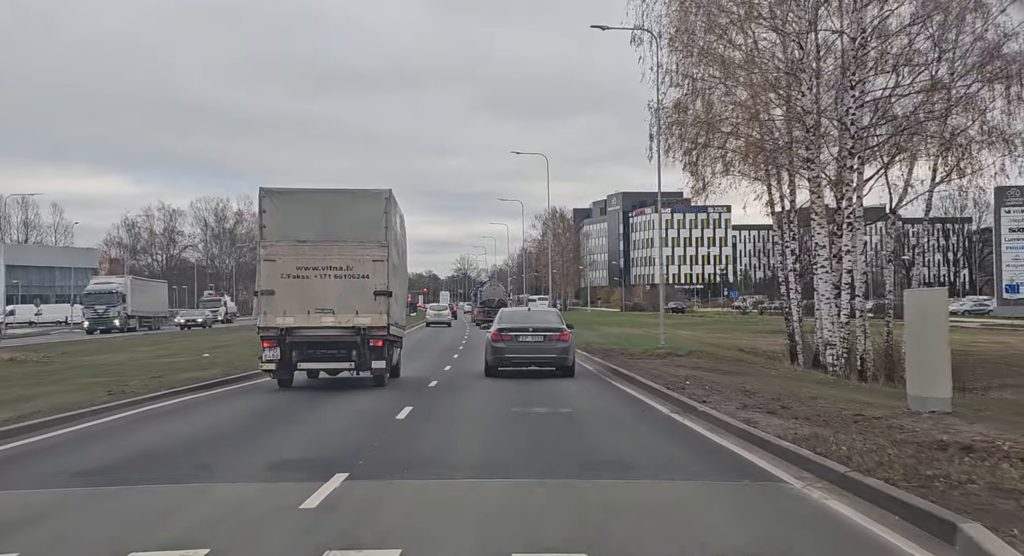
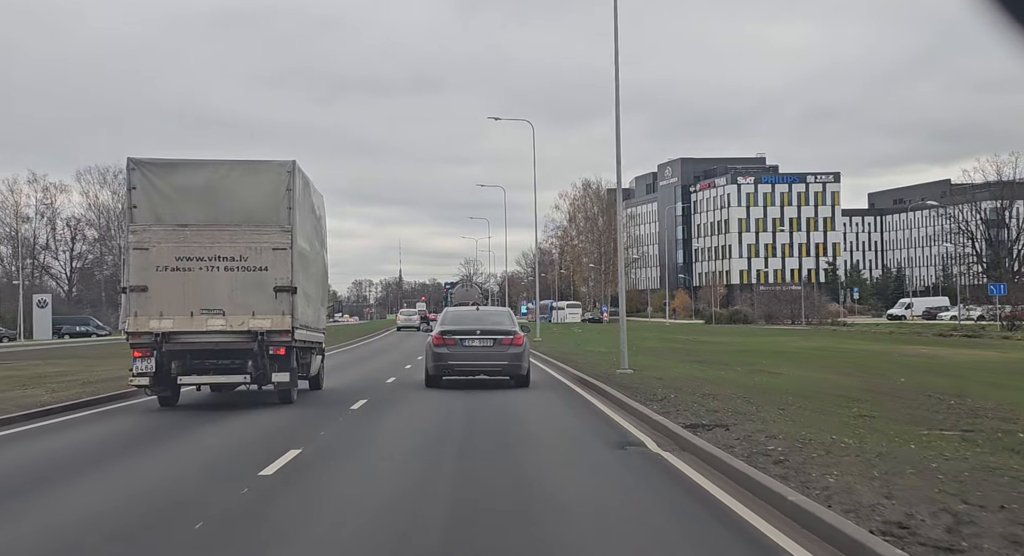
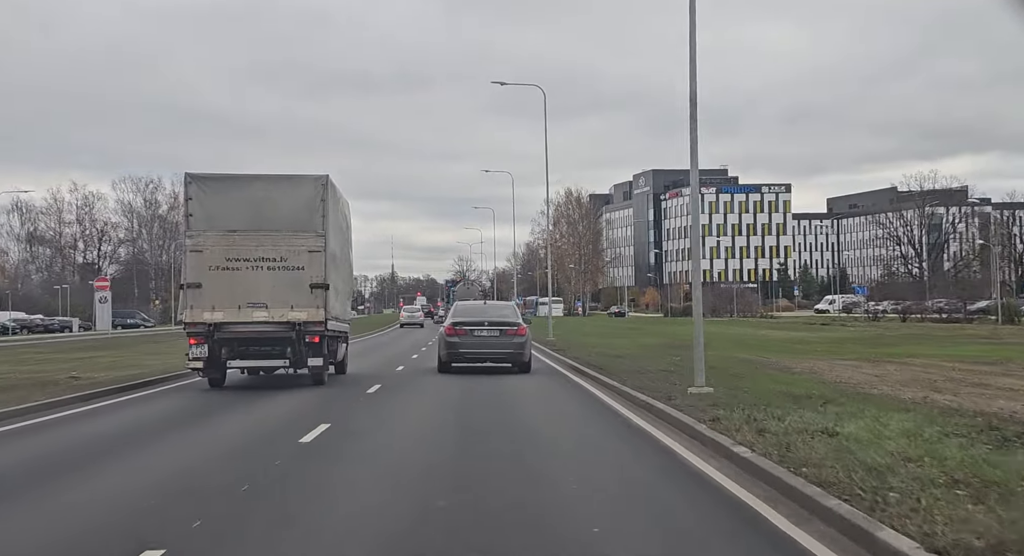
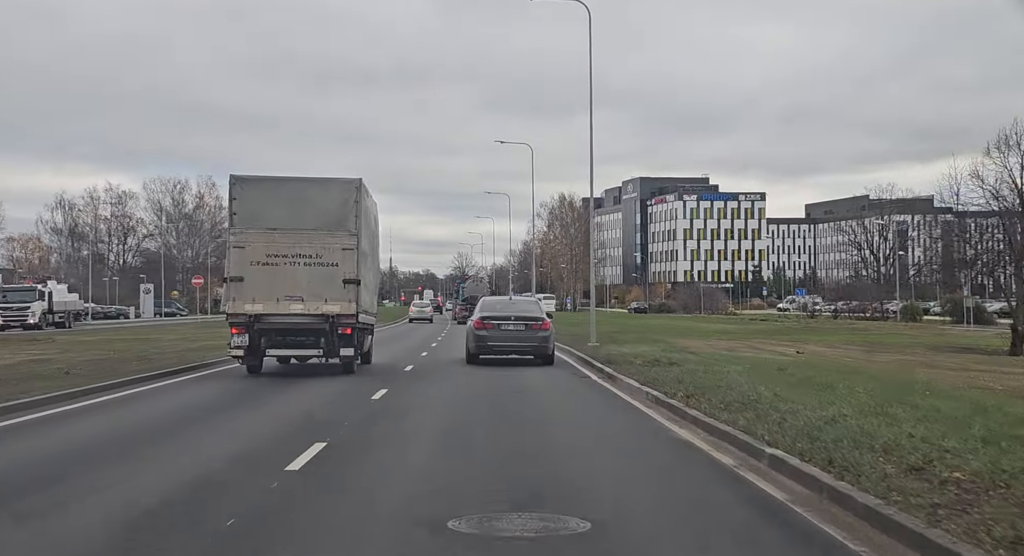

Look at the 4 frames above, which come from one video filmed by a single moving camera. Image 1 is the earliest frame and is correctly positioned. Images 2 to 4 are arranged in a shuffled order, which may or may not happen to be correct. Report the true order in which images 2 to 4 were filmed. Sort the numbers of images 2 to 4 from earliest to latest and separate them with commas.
4, 3, 2
